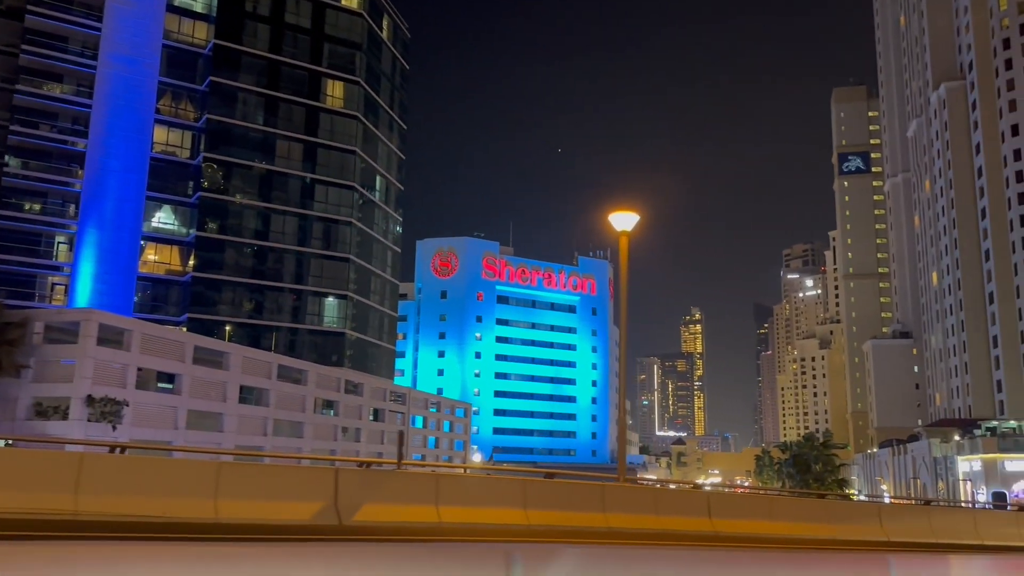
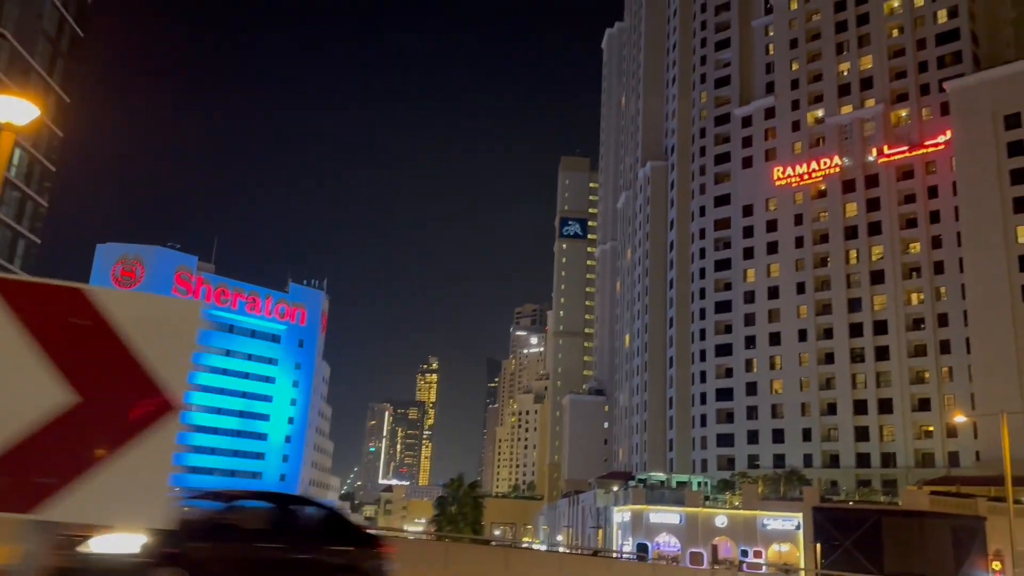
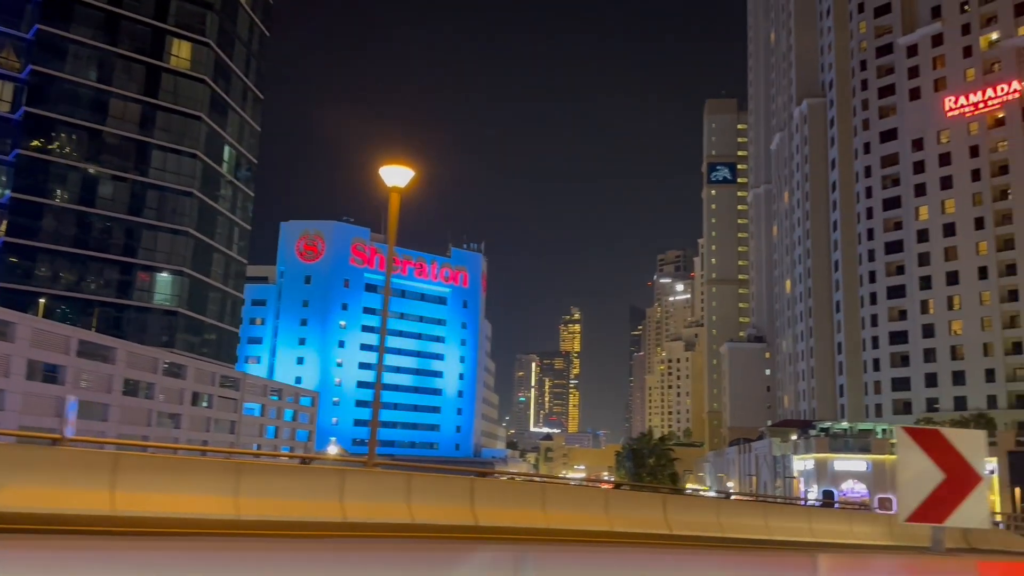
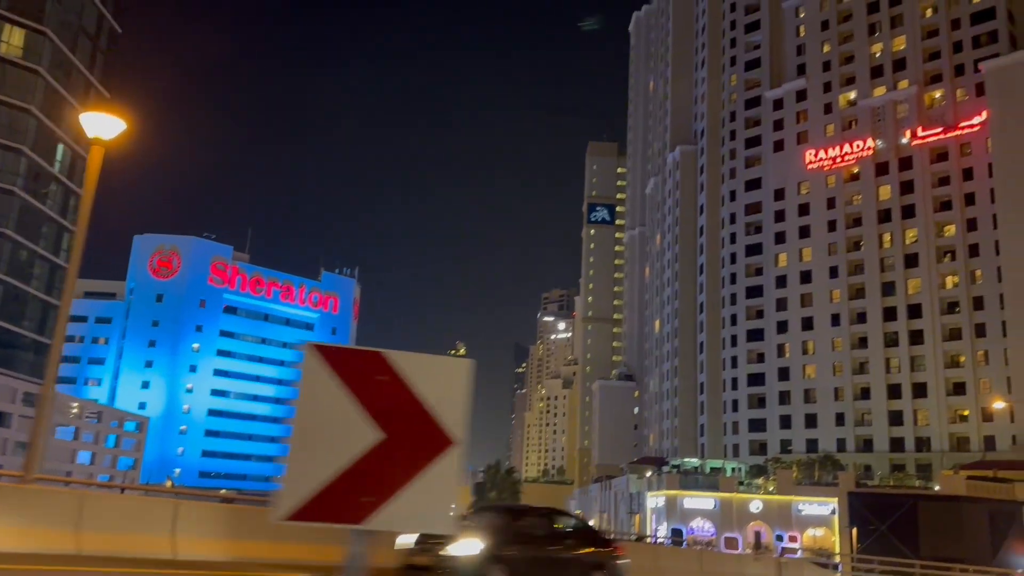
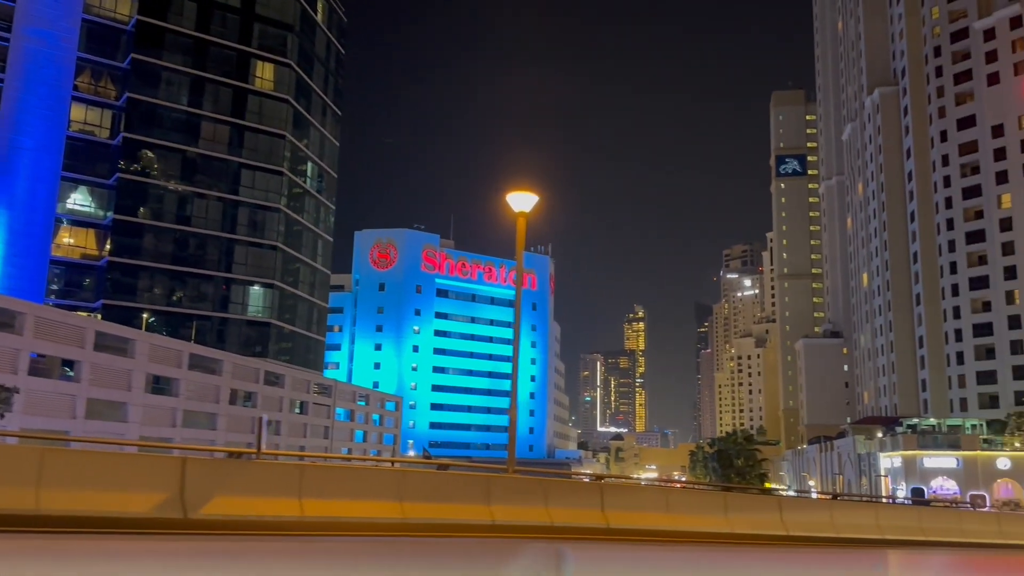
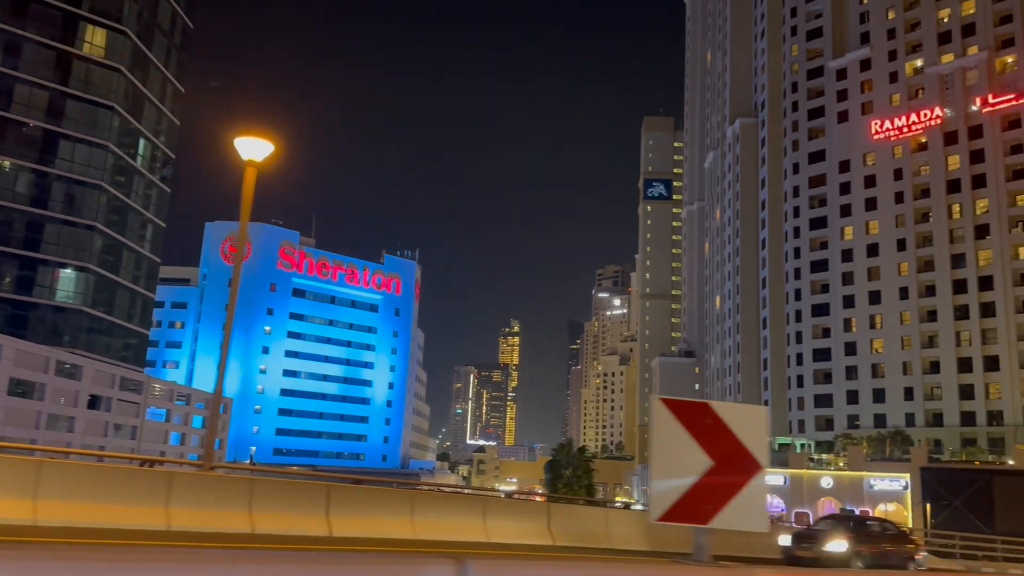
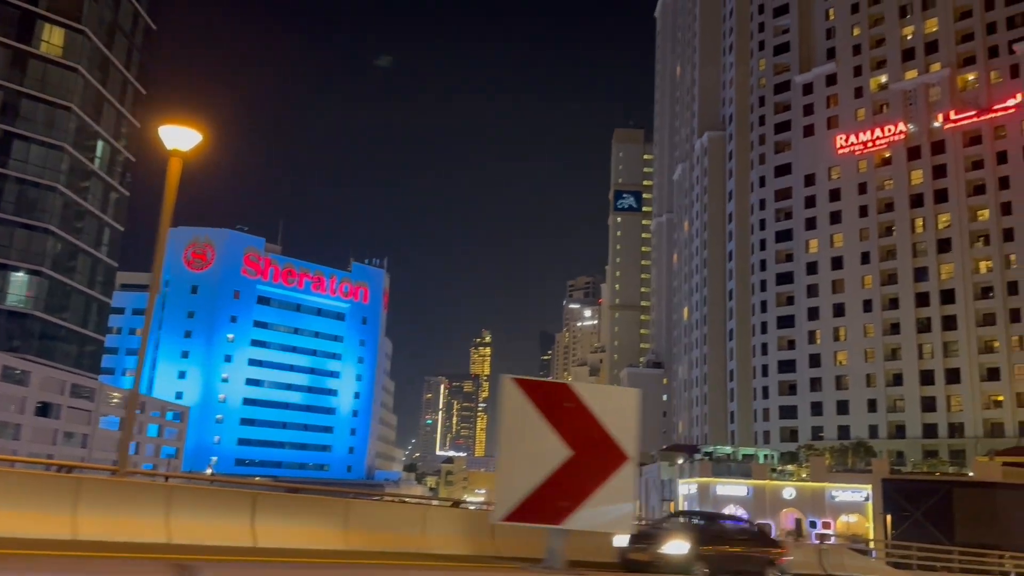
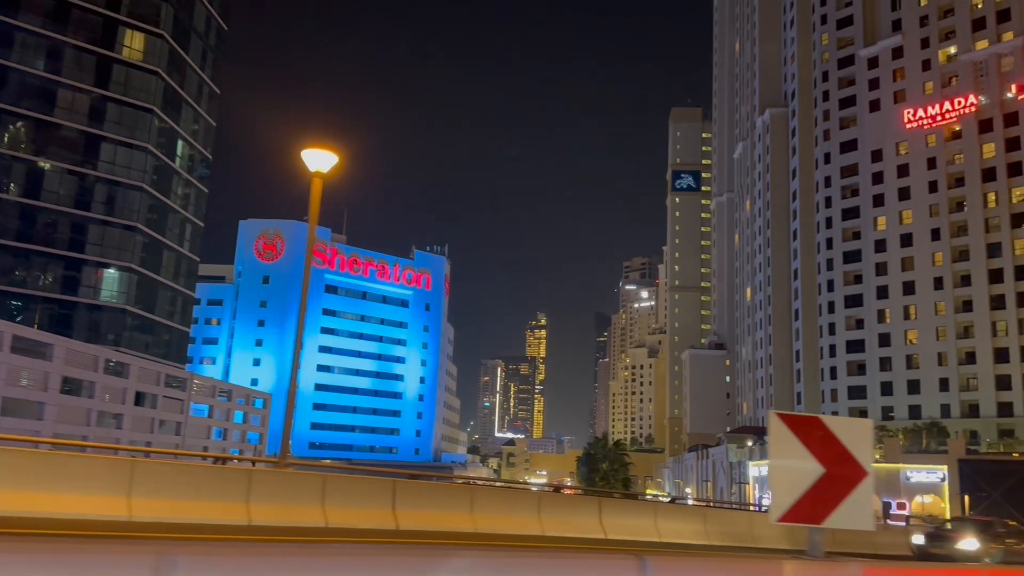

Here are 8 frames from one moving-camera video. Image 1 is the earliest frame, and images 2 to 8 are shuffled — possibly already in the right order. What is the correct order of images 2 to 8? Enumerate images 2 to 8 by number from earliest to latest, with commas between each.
5, 3, 8, 6, 7, 4, 2
